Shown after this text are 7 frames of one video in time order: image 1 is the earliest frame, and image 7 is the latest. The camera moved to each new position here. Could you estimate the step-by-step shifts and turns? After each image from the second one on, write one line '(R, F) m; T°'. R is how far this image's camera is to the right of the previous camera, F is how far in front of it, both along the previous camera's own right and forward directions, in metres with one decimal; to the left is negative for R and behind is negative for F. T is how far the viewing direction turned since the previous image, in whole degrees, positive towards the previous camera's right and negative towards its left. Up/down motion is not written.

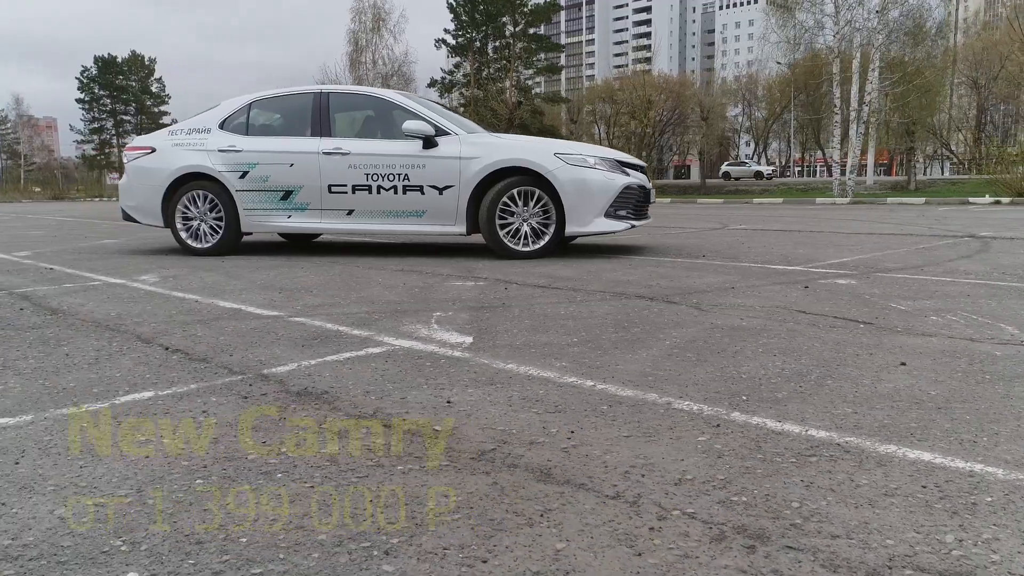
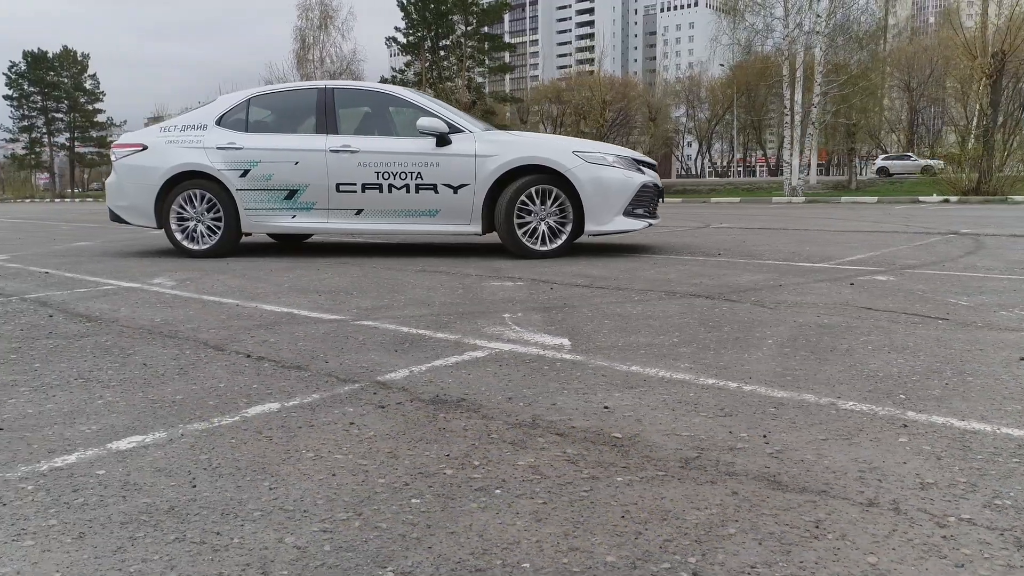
(-0.8, +0.2) m; +4°
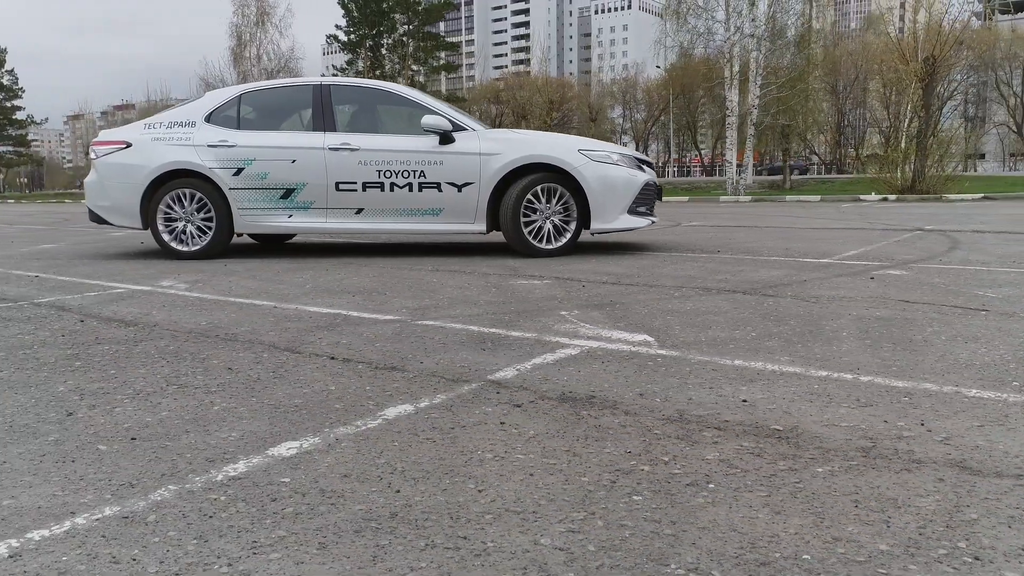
(-0.7, +0.1) m; +5°
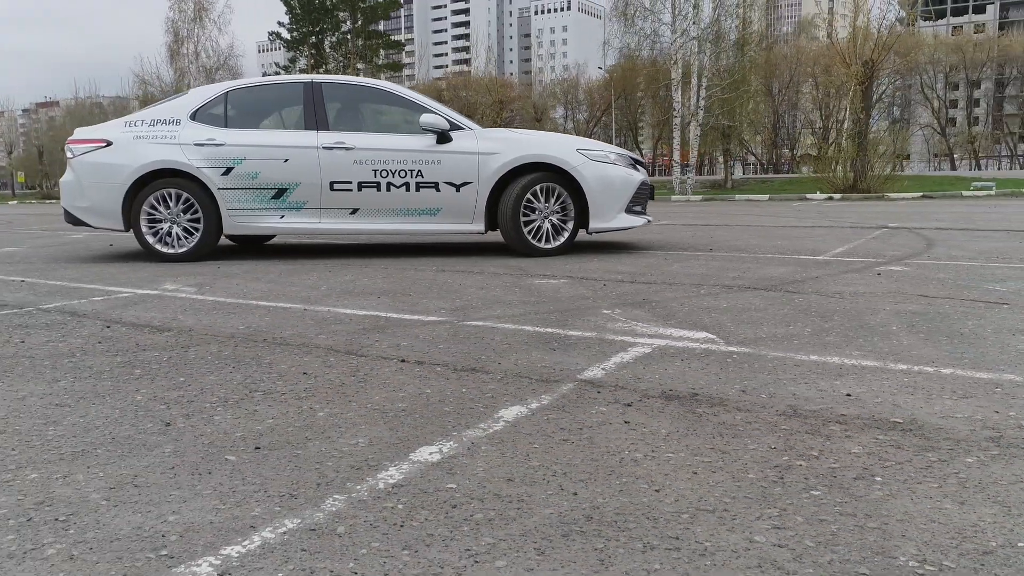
(-0.6, 0.0) m; +4°
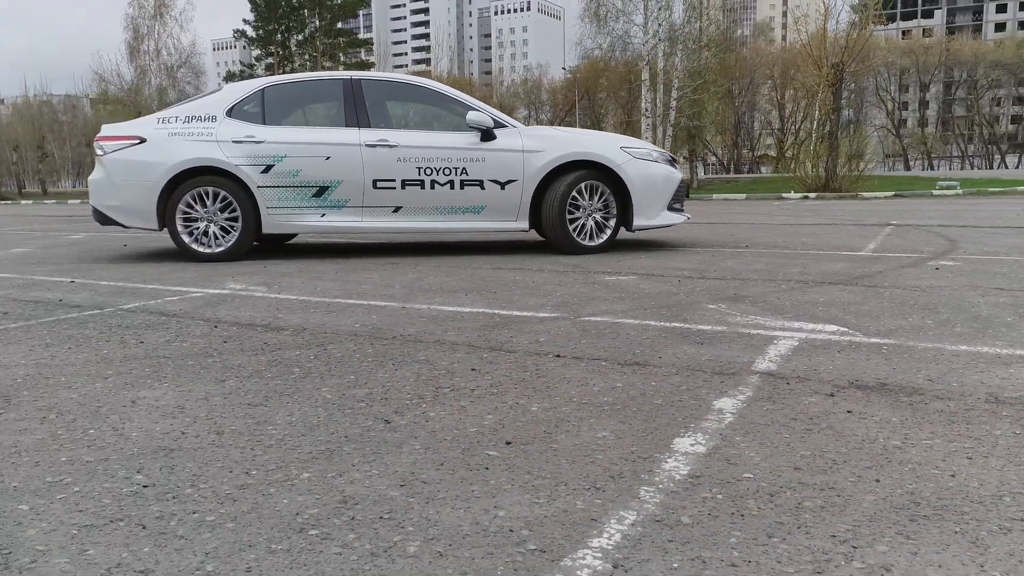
(-0.9, 0.0) m; +3°
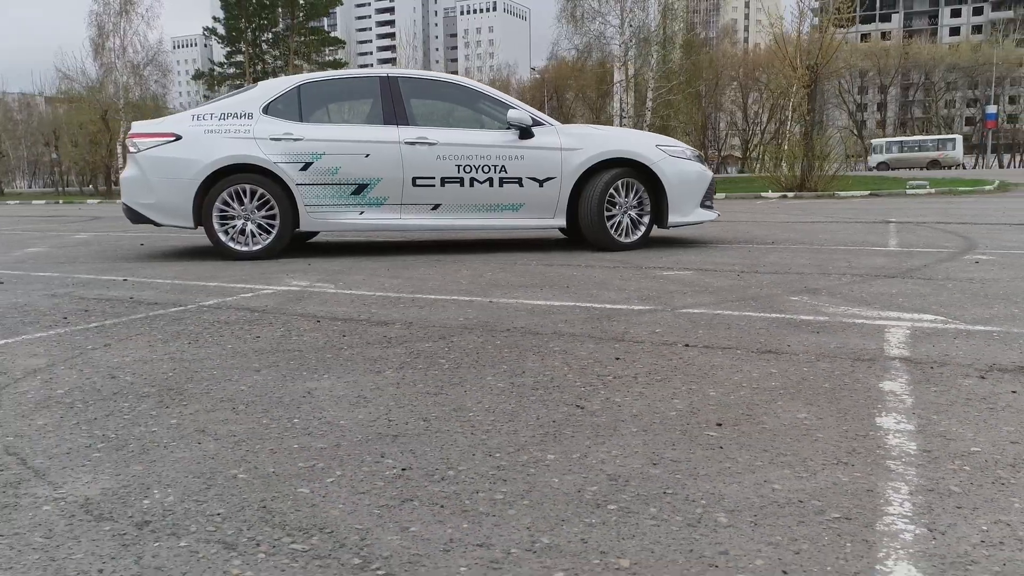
(-0.8, -0.1) m; +3°
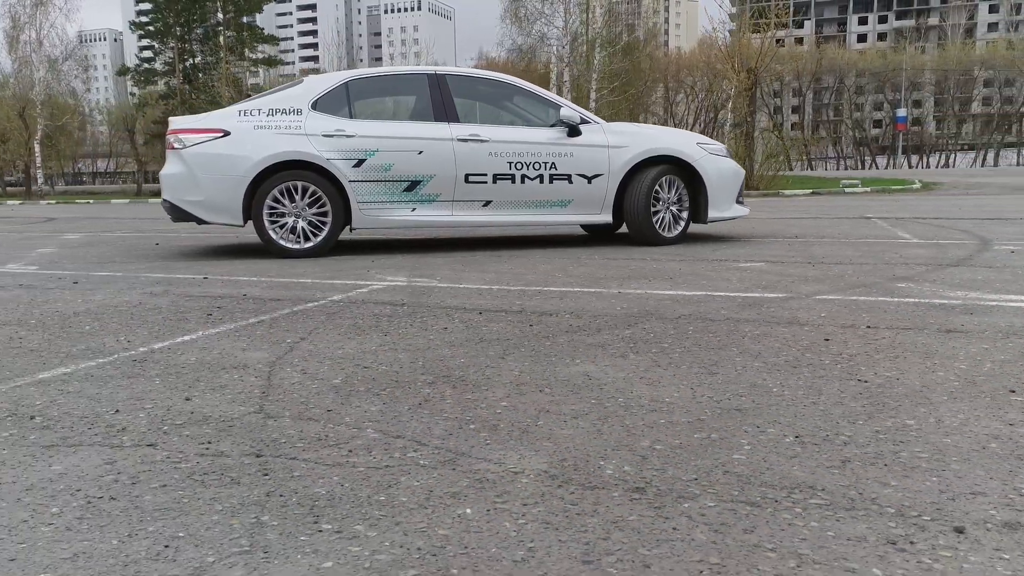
(-1.3, -0.1) m; +6°
